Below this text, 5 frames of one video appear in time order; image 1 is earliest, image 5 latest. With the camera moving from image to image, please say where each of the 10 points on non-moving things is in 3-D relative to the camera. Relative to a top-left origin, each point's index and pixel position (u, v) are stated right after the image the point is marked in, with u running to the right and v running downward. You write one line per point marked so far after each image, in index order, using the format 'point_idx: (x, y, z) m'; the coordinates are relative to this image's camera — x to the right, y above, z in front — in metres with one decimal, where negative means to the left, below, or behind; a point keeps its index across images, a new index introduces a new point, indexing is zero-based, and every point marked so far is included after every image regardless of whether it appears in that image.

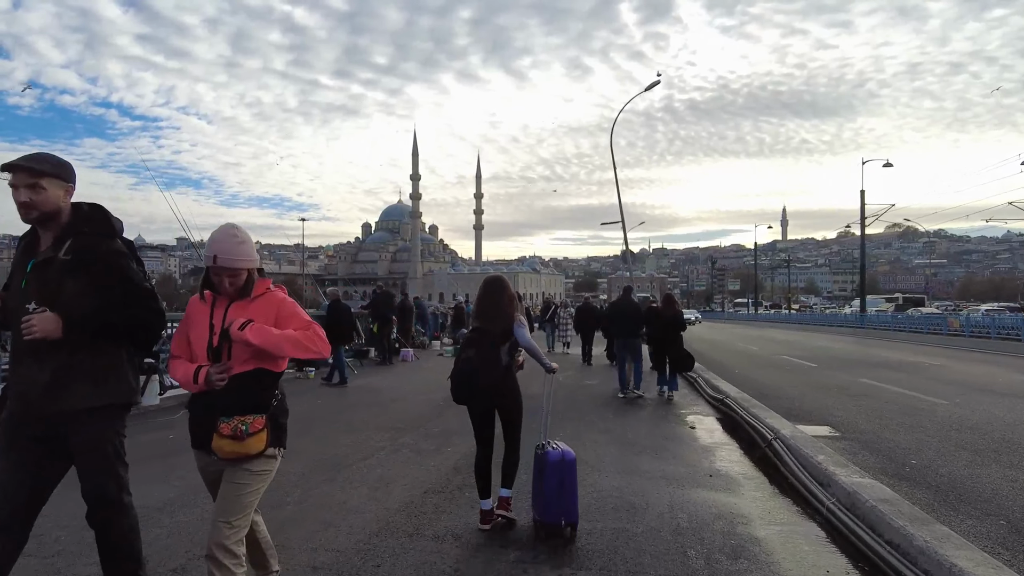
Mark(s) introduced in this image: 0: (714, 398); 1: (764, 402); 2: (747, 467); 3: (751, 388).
0: (+3.0, -1.6, +9.7) m
1: (+4.0, -1.8, +10.4) m
2: (+2.1, -1.6, +5.9) m
3: (+4.4, -1.9, +12.0) m
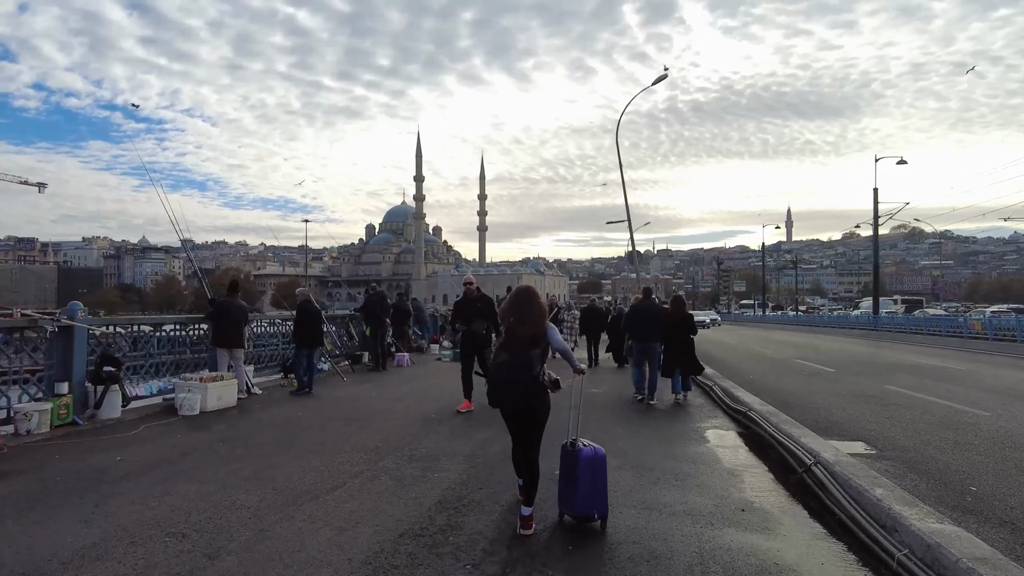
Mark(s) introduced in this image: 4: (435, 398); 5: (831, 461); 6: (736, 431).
0: (+3.0, -1.6, +8.9) m
1: (+4.0, -1.8, +9.5) m
2: (+2.1, -1.6, +5.1) m
3: (+4.4, -1.9, +11.1) m
4: (-1.2, -1.7, +10.4) m
5: (+2.6, -1.4, +5.3) m
6: (+2.7, -1.7, +8.0) m
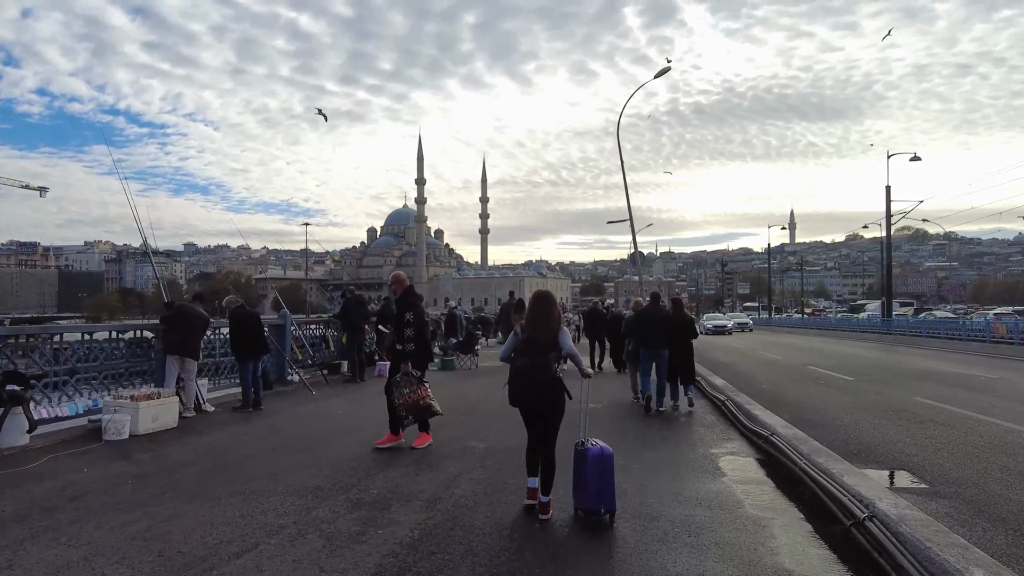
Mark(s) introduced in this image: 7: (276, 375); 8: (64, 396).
0: (+2.8, -1.7, +7.6) m
1: (+3.8, -1.8, +8.3) m
2: (+1.9, -1.6, +3.8) m
3: (+4.2, -1.9, +9.9) m
4: (-1.4, -1.7, +9.2) m
5: (+2.4, -1.4, +4.1) m
6: (+2.5, -1.8, +6.8) m
7: (-4.3, -1.6, +11.9) m
8: (-5.2, -1.2, +7.6) m
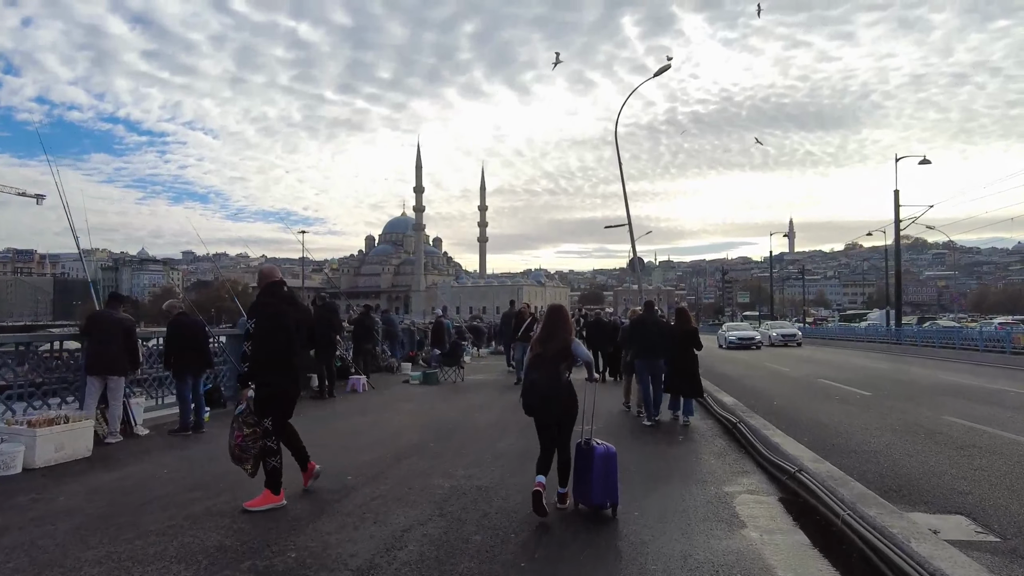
0: (+2.5, -1.7, +6.4) m
1: (+3.5, -1.9, +7.1) m
2: (+1.6, -1.6, +2.6) m
3: (+4.0, -2.0, +8.7) m
4: (-1.6, -1.8, +7.9) m
5: (+2.1, -1.4, +2.9) m
6: (+2.3, -1.8, +5.5) m
7: (-4.6, -1.7, +10.7) m
8: (-5.4, -1.3, +6.3) m
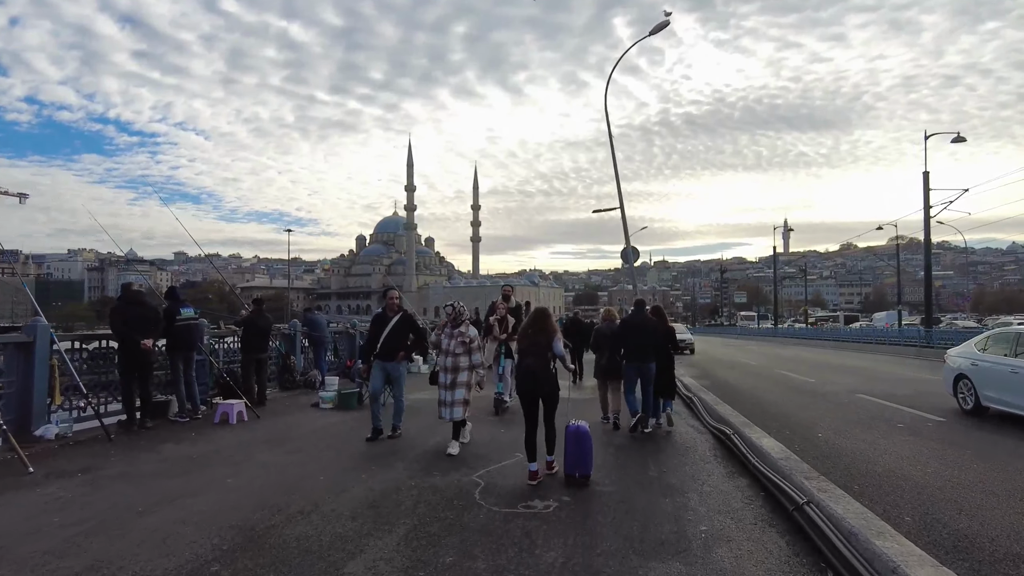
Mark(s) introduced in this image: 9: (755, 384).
0: (+1.8, -1.5, +2.7) m
1: (+2.8, -1.7, +3.4) m
2: (+0.9, -1.4, -1.1) m
3: (+3.2, -1.8, +5.0) m
4: (-2.4, -1.6, +4.2) m
5: (+1.4, -1.2, -0.8) m
6: (+1.5, -1.6, +1.8) m
7: (-5.4, -1.5, +6.9) m
8: (-6.2, -1.1, +2.6) m
9: (+5.9, -2.4, +15.9) m
